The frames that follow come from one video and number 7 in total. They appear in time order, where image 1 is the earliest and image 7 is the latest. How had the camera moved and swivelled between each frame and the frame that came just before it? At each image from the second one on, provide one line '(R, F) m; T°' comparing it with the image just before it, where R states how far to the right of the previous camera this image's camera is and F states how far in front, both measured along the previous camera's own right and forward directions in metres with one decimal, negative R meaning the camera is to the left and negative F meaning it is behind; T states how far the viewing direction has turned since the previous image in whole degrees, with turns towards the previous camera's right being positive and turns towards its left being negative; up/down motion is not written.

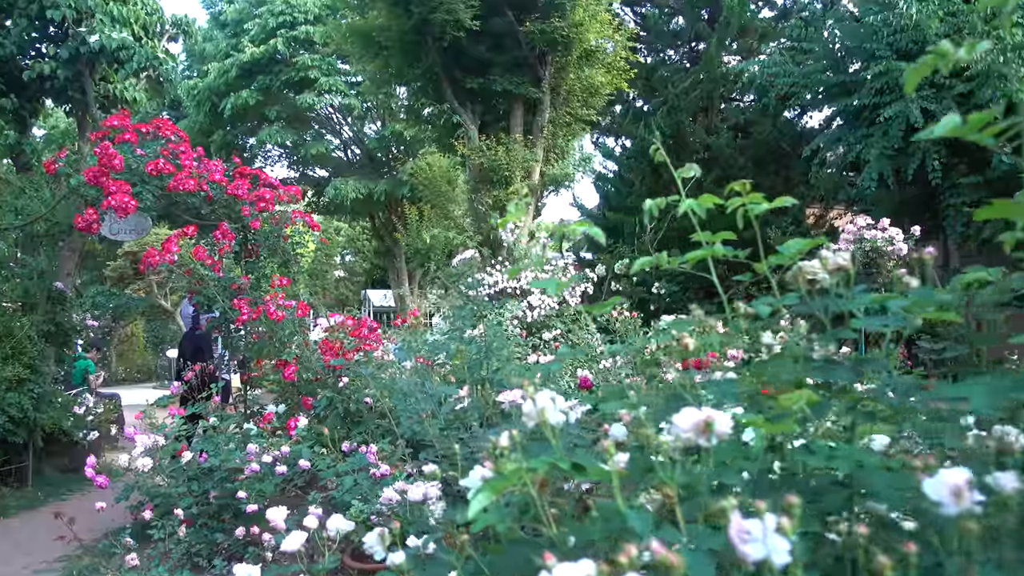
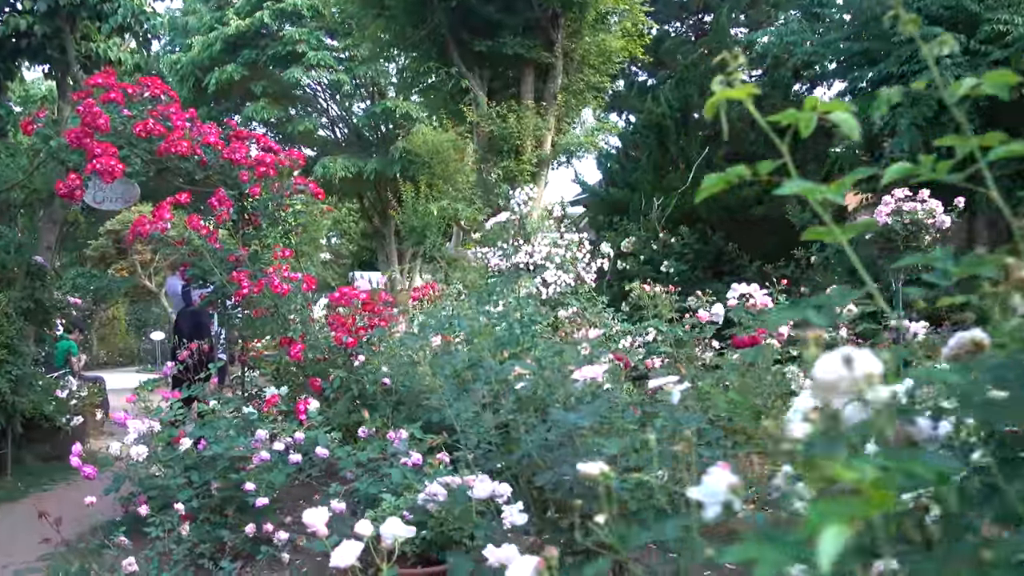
(-0.2, +0.4) m; +1°
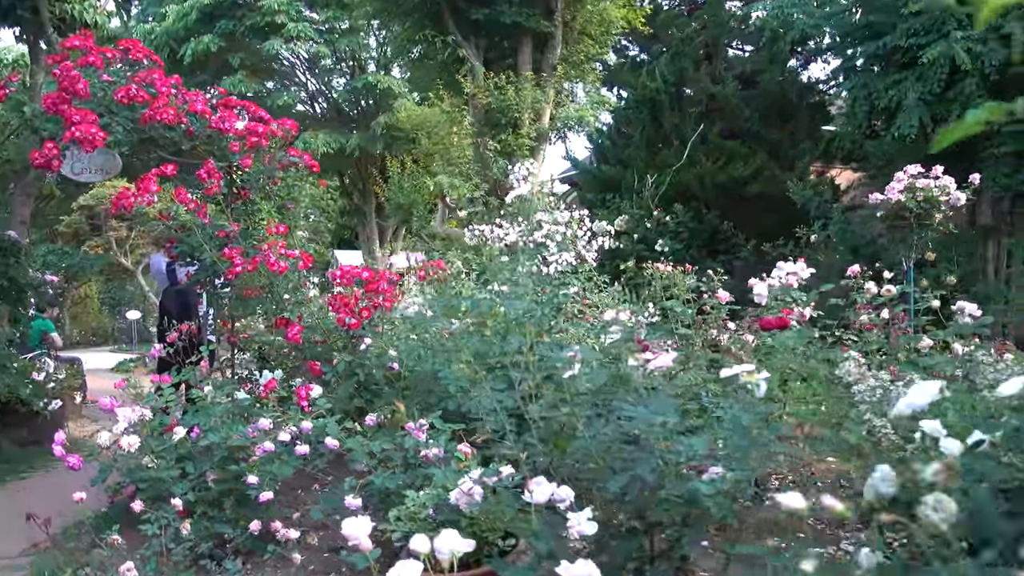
(-0.2, +0.2) m; +2°
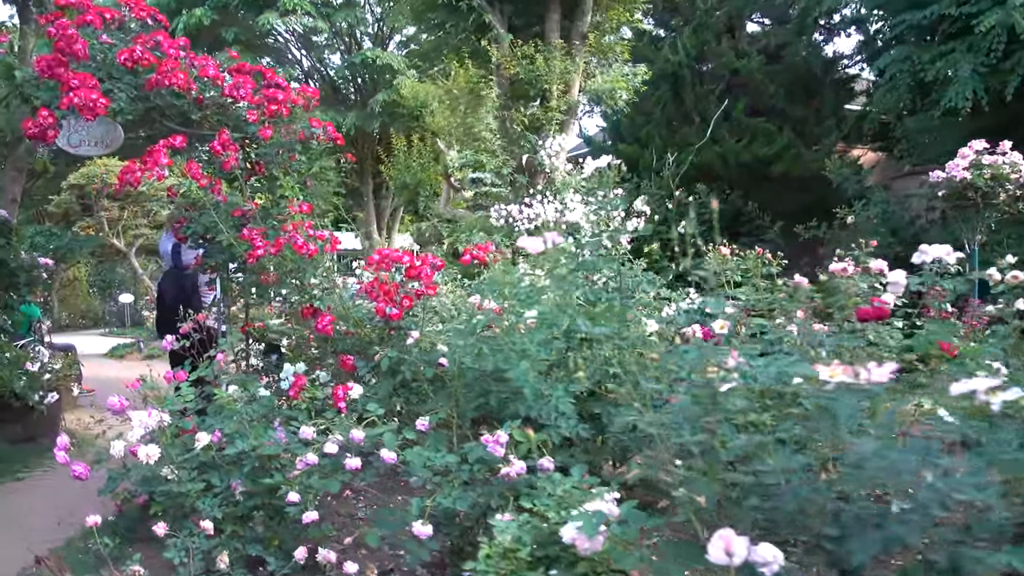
(-0.3, +0.4) m; +1°
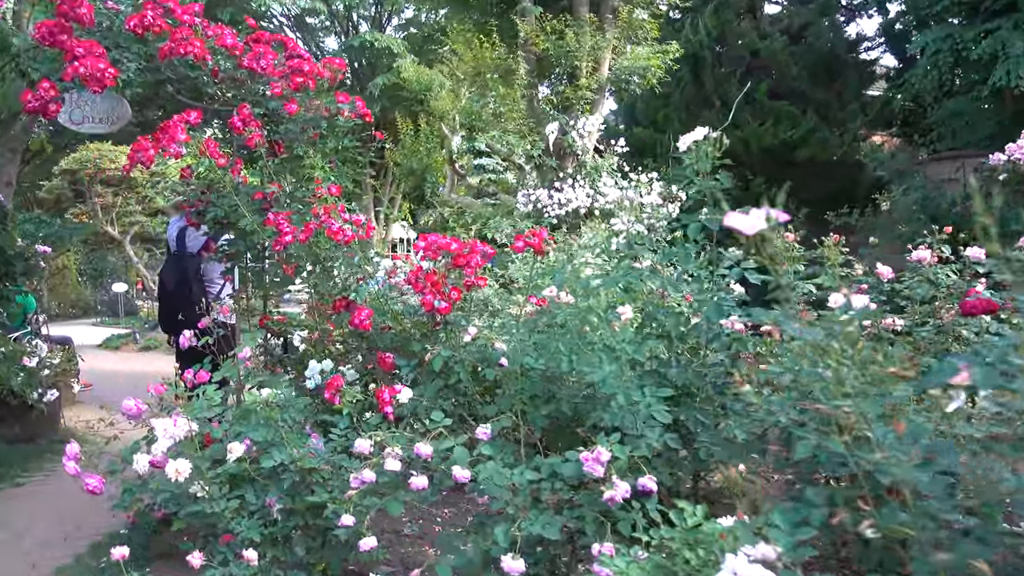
(-0.3, +0.3) m; +1°
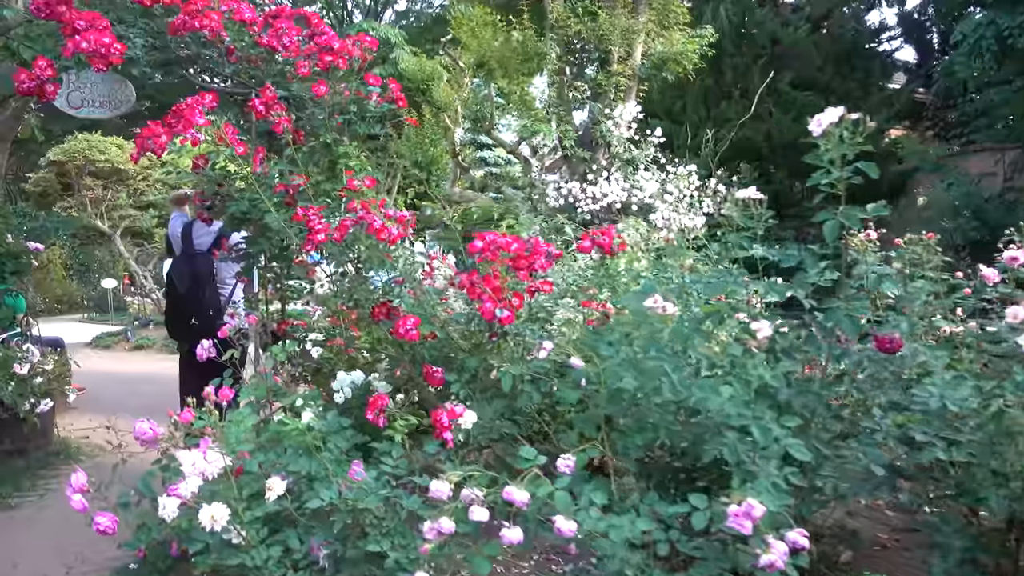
(-0.3, +0.4) m; +1°
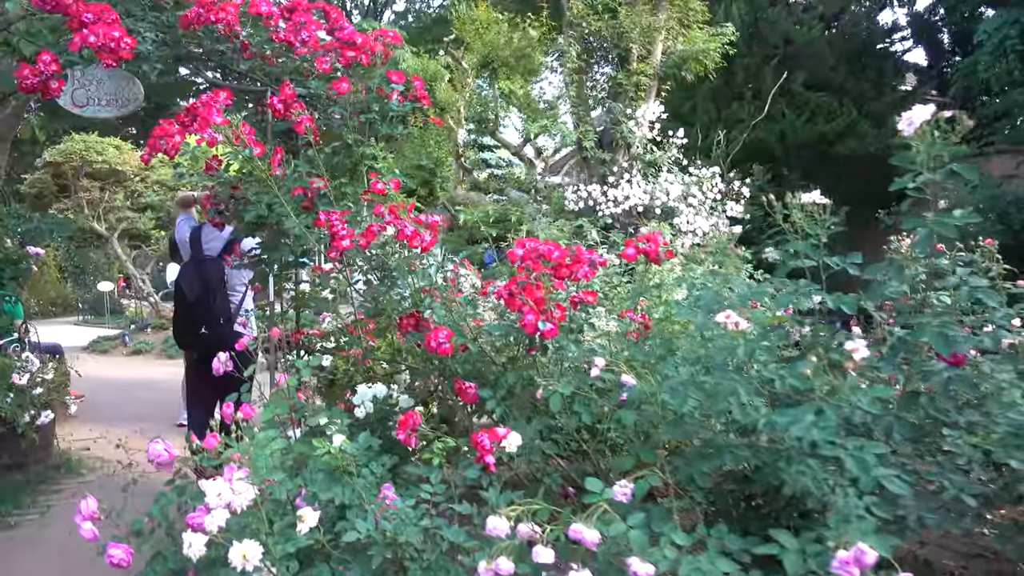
(-0.1, +0.2) m; 0°
